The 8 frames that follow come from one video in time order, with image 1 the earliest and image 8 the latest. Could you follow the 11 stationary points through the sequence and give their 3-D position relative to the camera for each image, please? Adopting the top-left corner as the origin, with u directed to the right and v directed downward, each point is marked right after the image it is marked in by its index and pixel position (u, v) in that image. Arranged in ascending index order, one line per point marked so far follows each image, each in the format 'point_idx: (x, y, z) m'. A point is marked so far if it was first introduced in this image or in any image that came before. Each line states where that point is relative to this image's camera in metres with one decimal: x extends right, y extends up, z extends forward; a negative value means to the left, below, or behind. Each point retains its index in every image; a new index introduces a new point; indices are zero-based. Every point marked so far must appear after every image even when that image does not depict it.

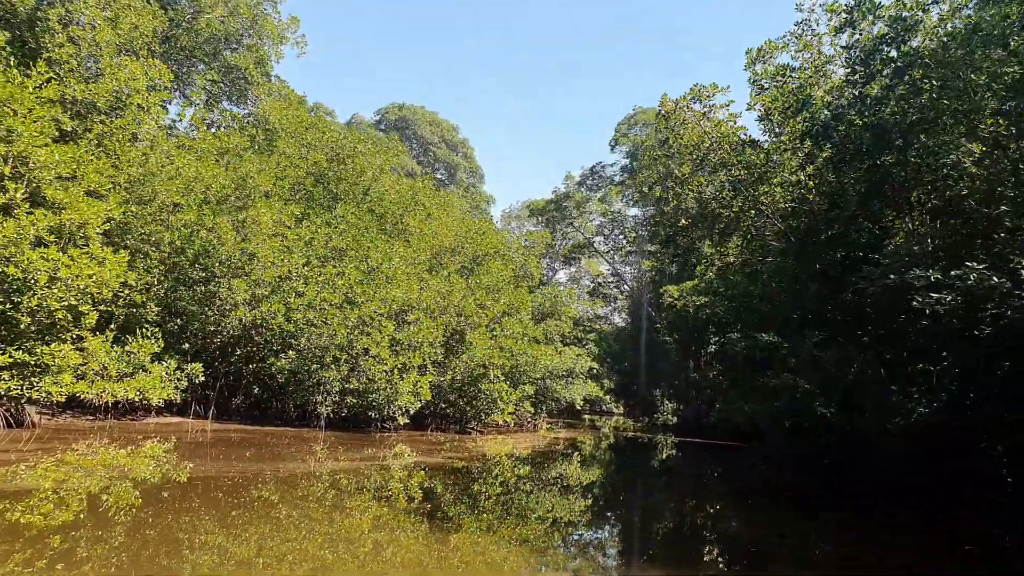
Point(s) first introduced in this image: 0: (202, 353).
0: (-6.0, -1.2, +13.8) m
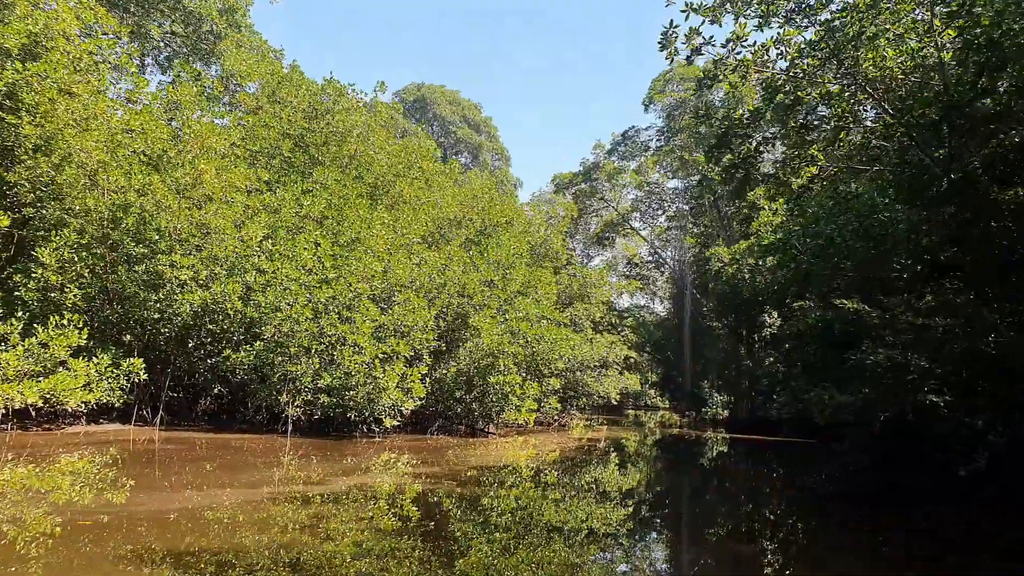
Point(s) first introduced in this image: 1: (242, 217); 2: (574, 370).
0: (-5.9, -0.9, +11.5) m
1: (-4.5, +1.2, +11.7) m
2: (+1.6, -2.1, +18.4) m
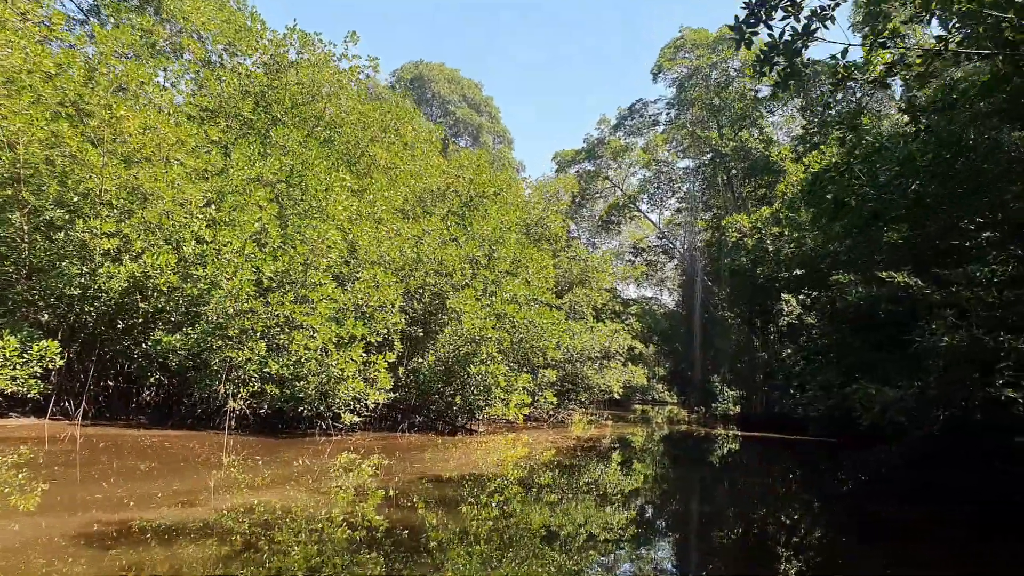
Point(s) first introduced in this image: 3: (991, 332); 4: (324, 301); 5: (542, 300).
0: (-6.1, -0.6, +9.9) m
1: (-4.7, +1.6, +10.1) m
2: (+1.4, -1.7, +16.8) m
3: (+4.1, -0.3, +6.0) m
4: (-2.6, -0.2, +9.7) m
5: (+0.6, -0.2, +13.3) m
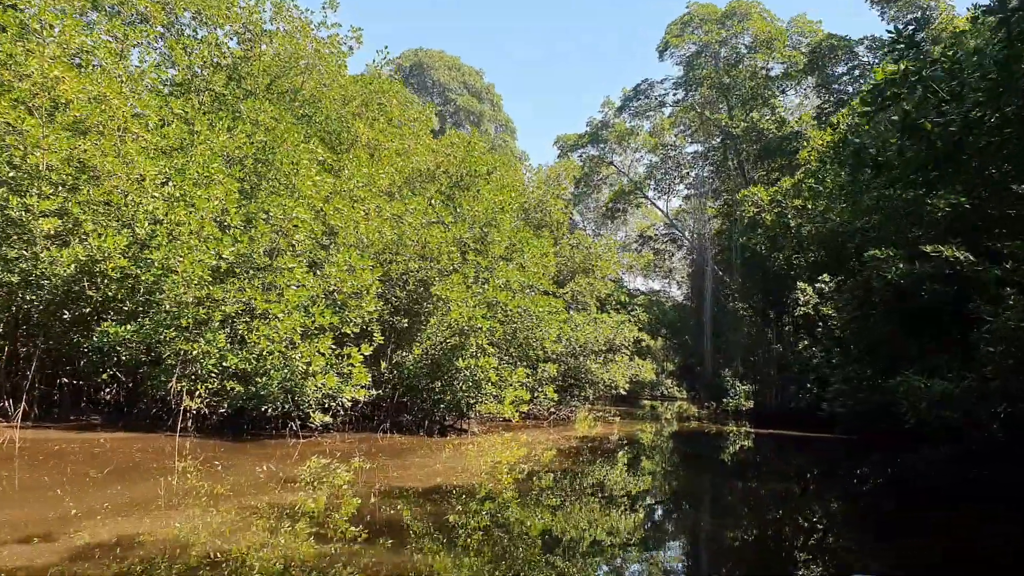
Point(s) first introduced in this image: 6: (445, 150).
0: (-6.3, -0.4, +9.0) m
1: (-4.9, +1.7, +9.2) m
2: (+1.4, -1.4, +15.7) m
3: (+3.9, -0.1, +4.9) m
4: (-2.7, 0.0, +8.7) m
5: (+0.5, 0.0, +12.2) m
6: (-1.2, +2.5, +13.0) m
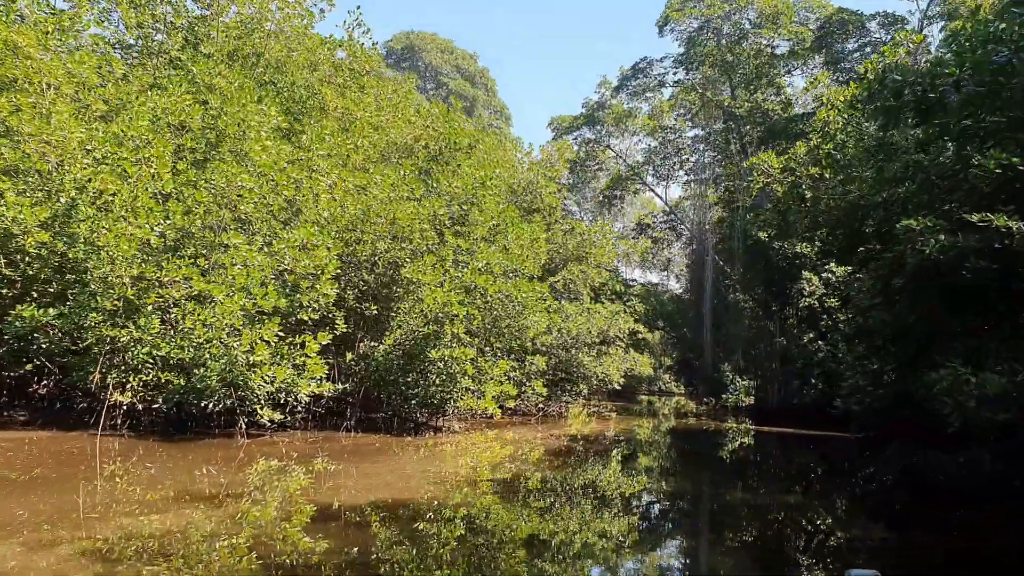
0: (-6.5, -0.1, +7.9) m
1: (-5.1, +2.0, +8.1) m
2: (+1.1, -1.2, +14.7) m
3: (+3.7, 0.0, +3.9) m
4: (-3.0, +0.2, +7.7) m
5: (+0.2, +0.2, +11.2) m
6: (-1.5, +2.8, +12.0) m
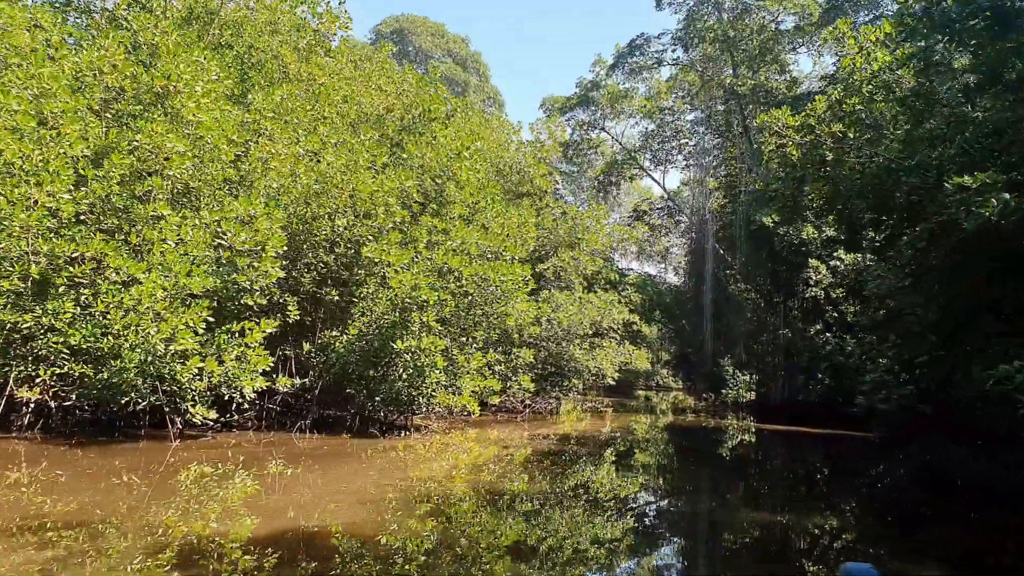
0: (-6.8, +0.1, +6.9) m
1: (-5.4, +2.2, +7.0) m
2: (+0.8, -0.9, +13.7) m
3: (+3.4, +0.2, +2.8) m
4: (-3.2, +0.4, +6.6) m
5: (-0.1, +0.4, +10.2) m
6: (-1.8, +3.0, +10.9) m
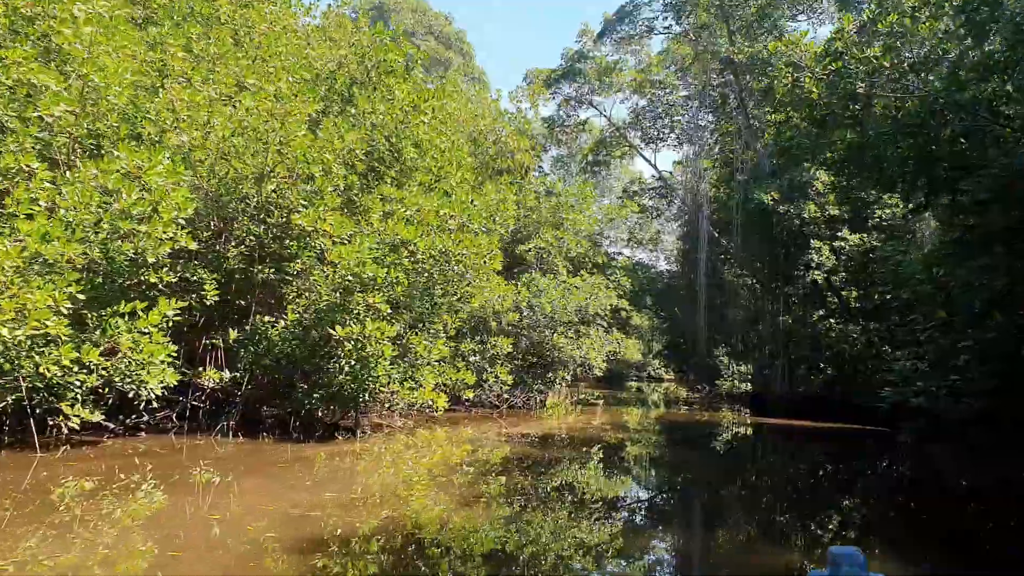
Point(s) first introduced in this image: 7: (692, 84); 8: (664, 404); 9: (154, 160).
0: (-7.1, +0.3, +5.6) m
1: (-5.7, +2.4, +5.7) m
2: (+0.4, -0.6, +12.5) m
3: (+3.1, +0.4, +1.6) m
4: (-3.6, +0.6, +5.3) m
5: (-0.4, +0.7, +8.9) m
6: (-2.2, +3.3, +9.6) m
7: (+4.8, +5.4, +18.6) m
8: (+4.1, -3.1, +19.0) m
9: (-2.9, +1.0, +5.8) m
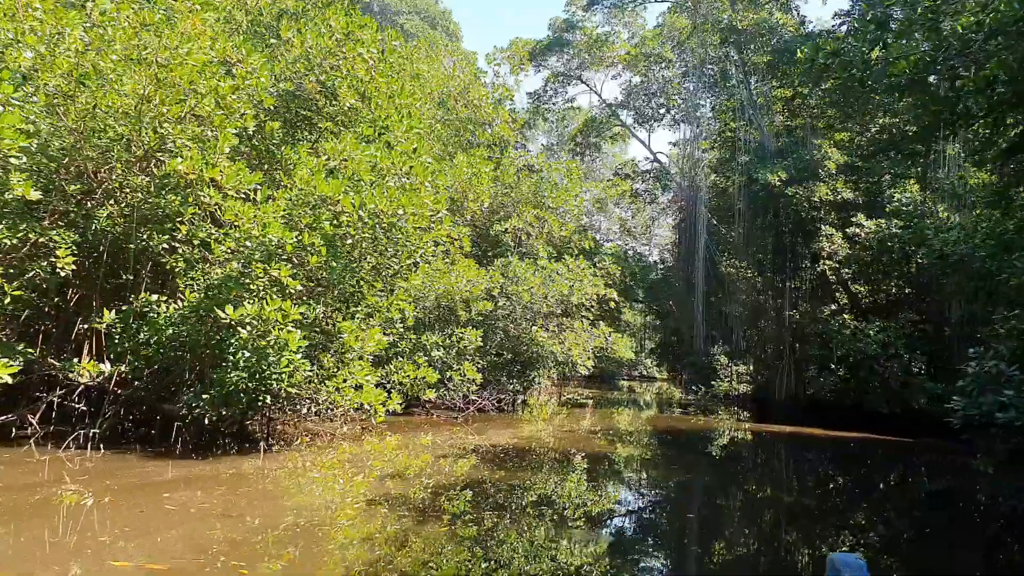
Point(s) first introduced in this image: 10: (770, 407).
0: (-7.5, +0.5, +3.9) m
1: (-6.0, +2.7, +4.1) m
2: (0.0, -0.4, +10.9) m
3: (+2.8, +0.5, +0.1) m
4: (-3.9, +0.9, +3.7) m
5: (-0.8, +0.9, +7.4) m
6: (-2.5, +3.5, +8.0) m
7: (+4.4, +5.6, +17.0) m
8: (+3.6, -2.9, +17.5) m
9: (-3.2, +1.3, +4.3) m
10: (+5.9, -2.7, +16.1) m
